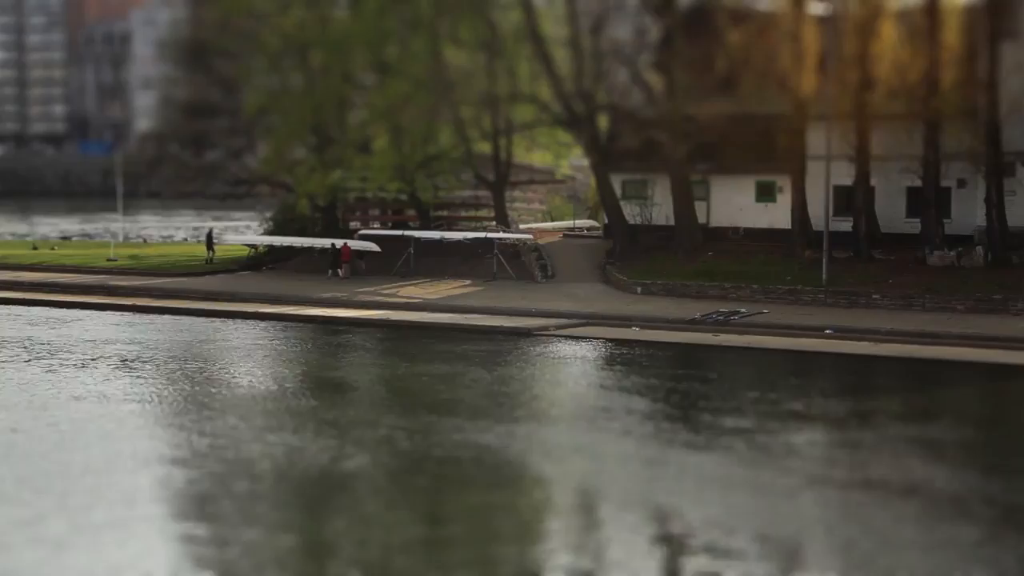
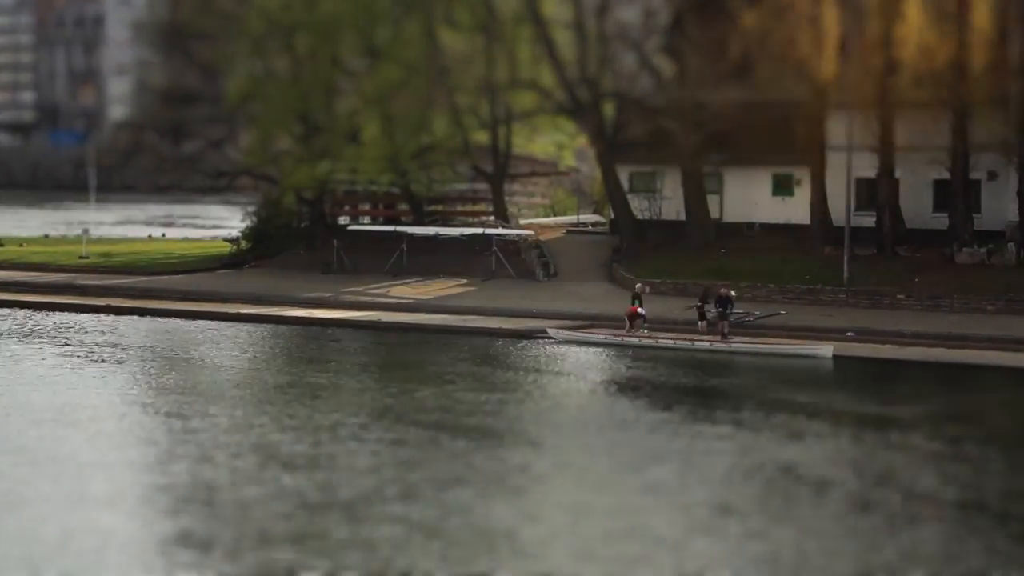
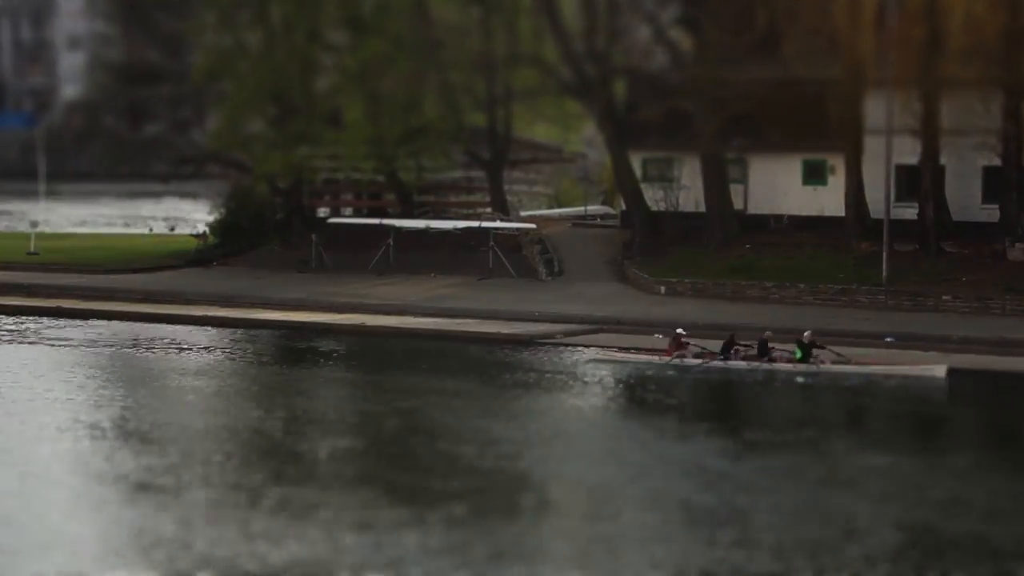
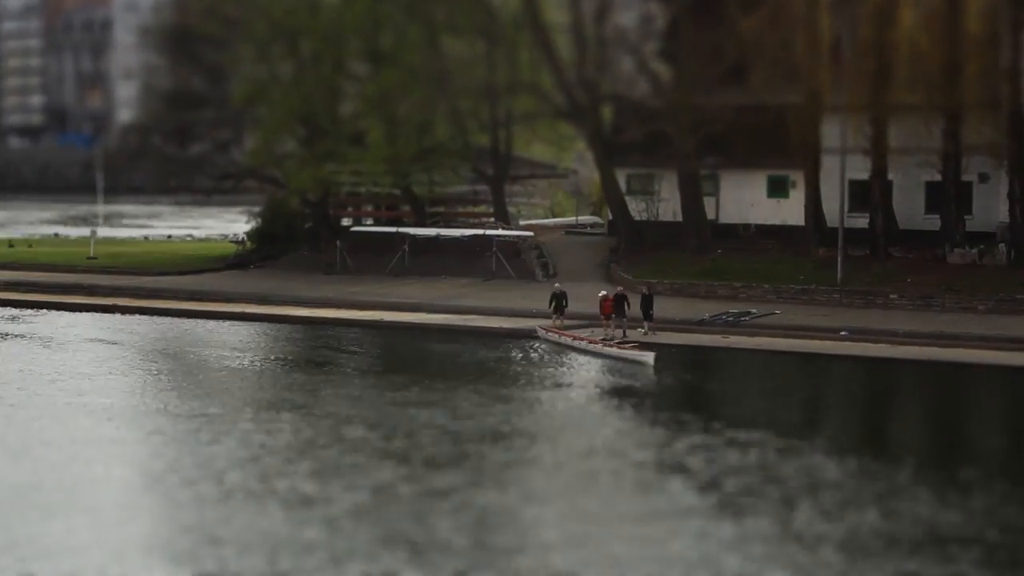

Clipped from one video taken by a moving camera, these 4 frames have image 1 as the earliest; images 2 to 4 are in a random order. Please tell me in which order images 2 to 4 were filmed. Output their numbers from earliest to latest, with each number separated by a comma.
4, 2, 3
